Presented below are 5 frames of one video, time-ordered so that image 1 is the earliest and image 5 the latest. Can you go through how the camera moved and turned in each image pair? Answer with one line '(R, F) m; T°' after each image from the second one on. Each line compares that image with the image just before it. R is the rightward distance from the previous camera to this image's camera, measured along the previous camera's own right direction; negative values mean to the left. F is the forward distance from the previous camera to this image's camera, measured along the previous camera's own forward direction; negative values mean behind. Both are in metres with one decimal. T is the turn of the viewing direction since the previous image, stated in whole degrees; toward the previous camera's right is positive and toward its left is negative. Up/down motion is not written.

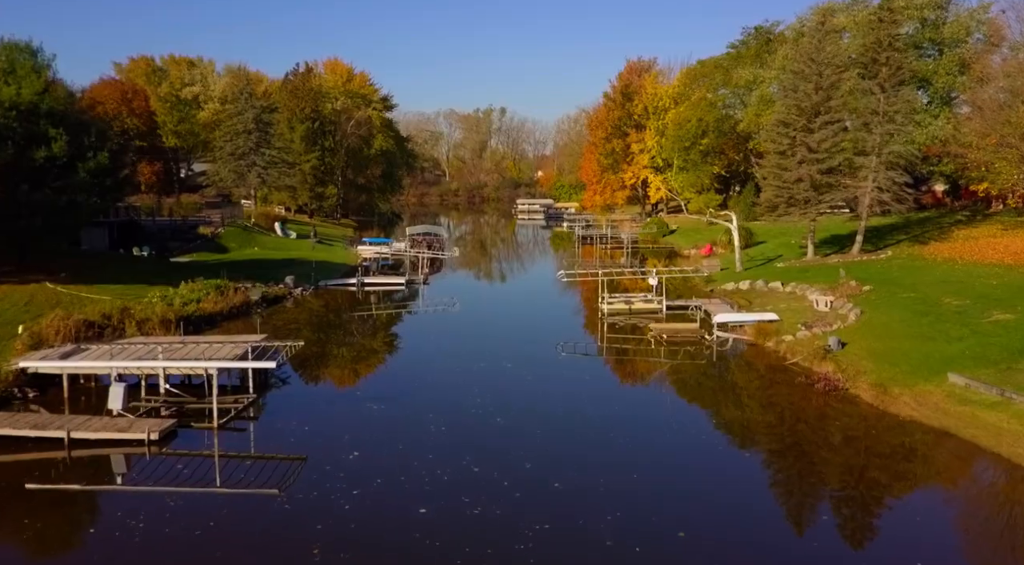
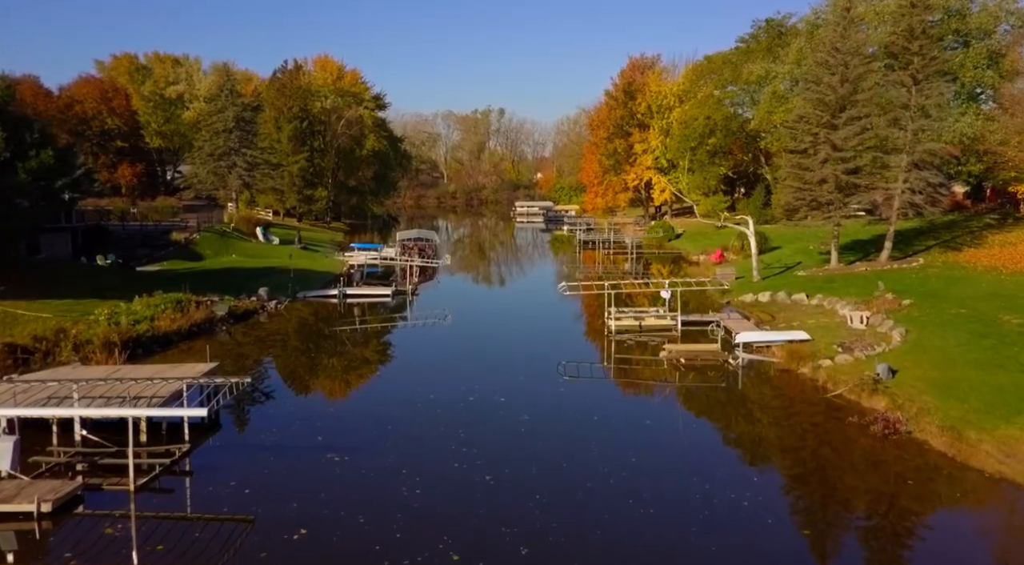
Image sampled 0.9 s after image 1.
(+0.1, +3.6) m; 0°
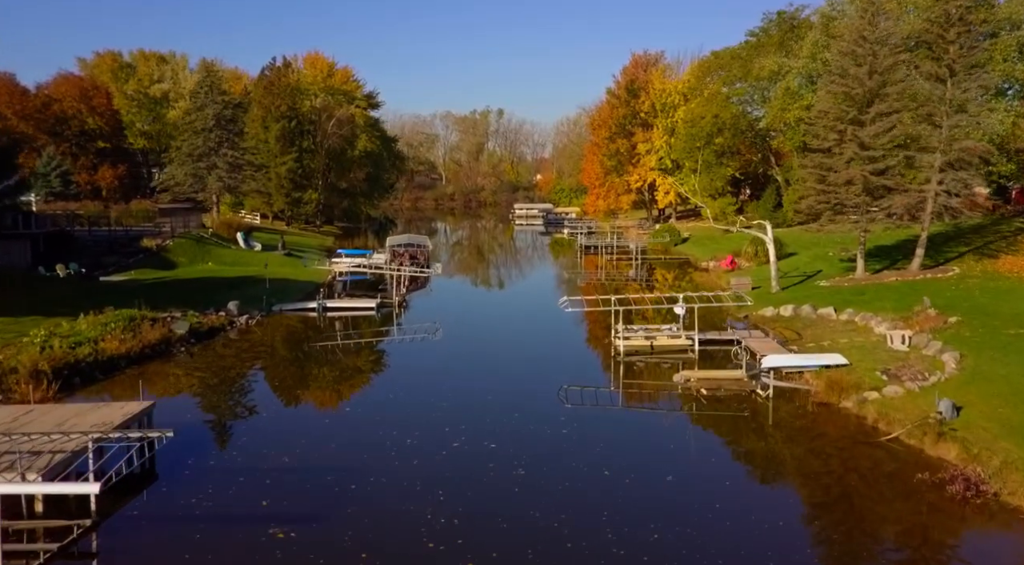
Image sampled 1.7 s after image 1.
(+0.1, +3.3) m; 0°
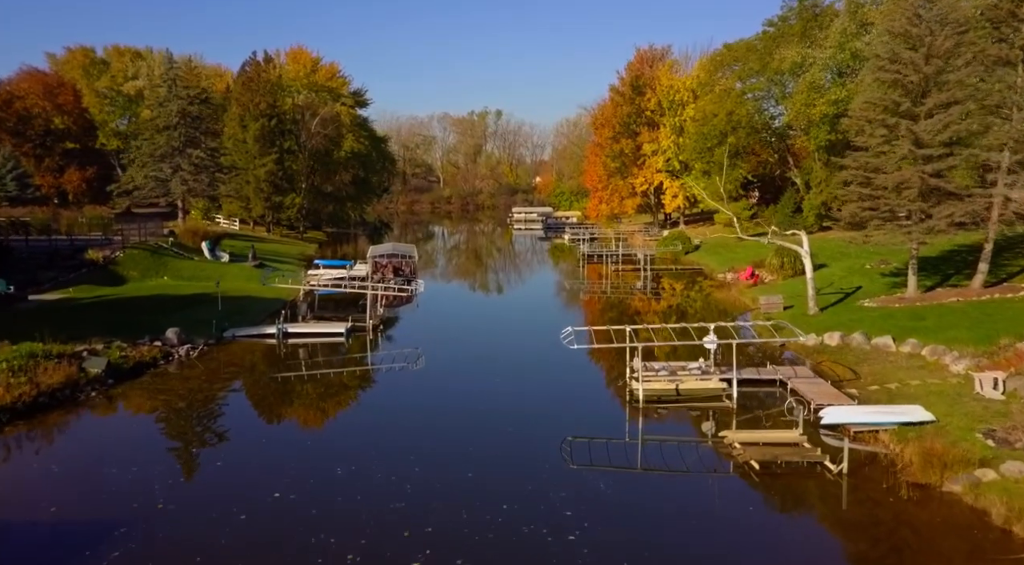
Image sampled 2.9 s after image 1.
(+0.2, +5.1) m; 0°
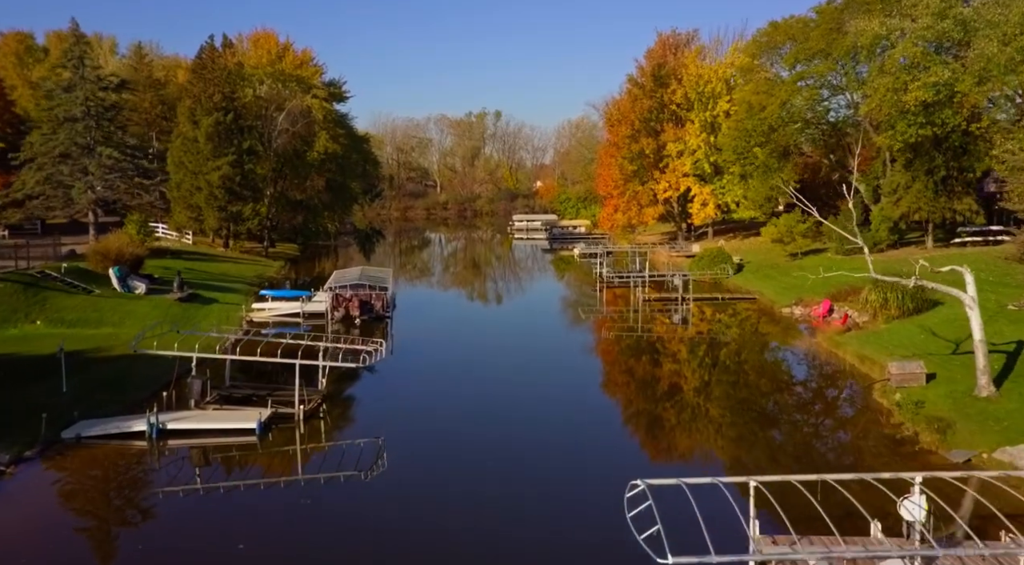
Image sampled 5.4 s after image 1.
(-0.2, +10.8) m; 0°
